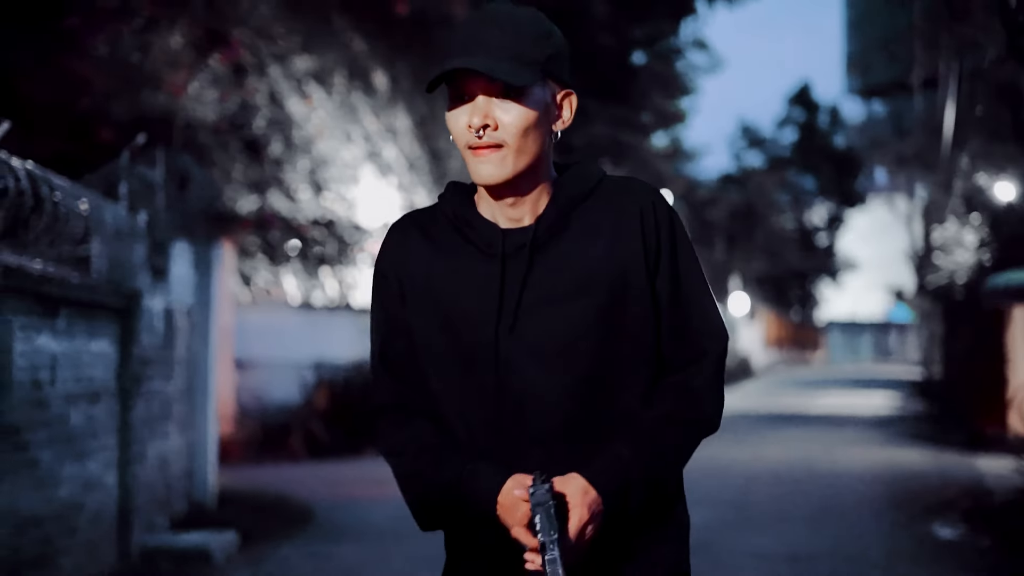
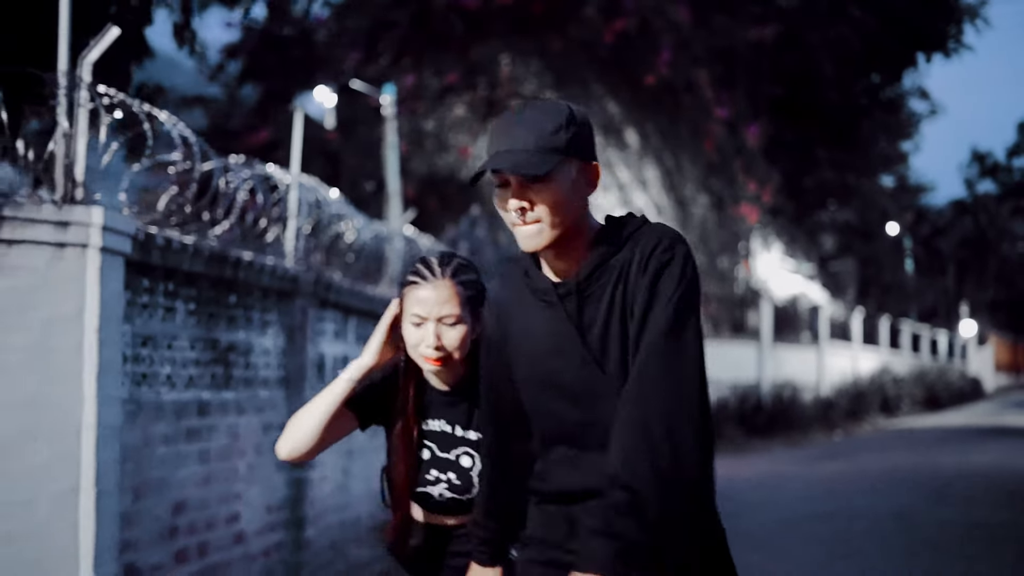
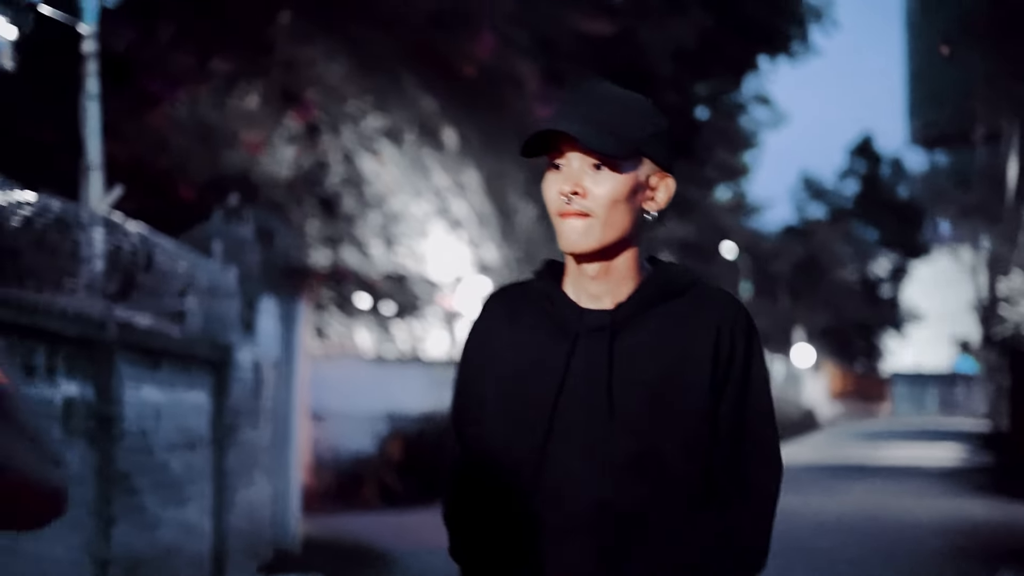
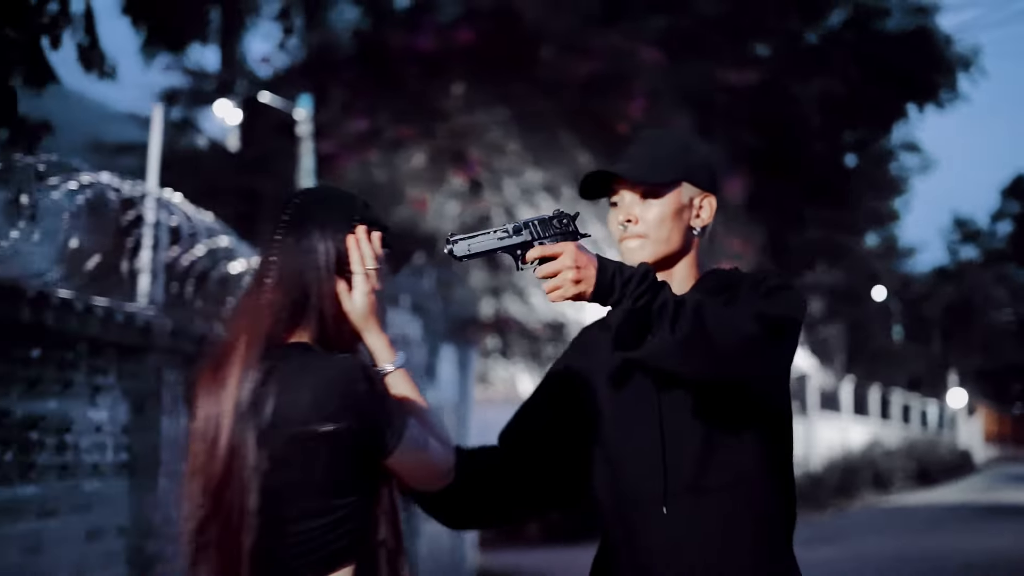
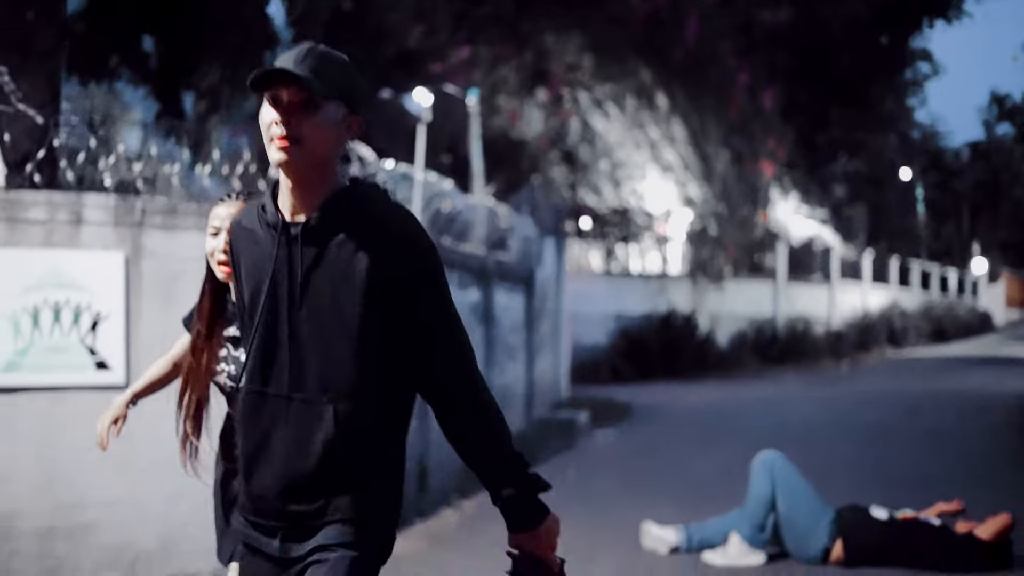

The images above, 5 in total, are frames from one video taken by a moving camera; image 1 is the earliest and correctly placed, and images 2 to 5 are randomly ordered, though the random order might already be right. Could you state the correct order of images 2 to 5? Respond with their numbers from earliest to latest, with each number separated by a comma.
3, 4, 2, 5
